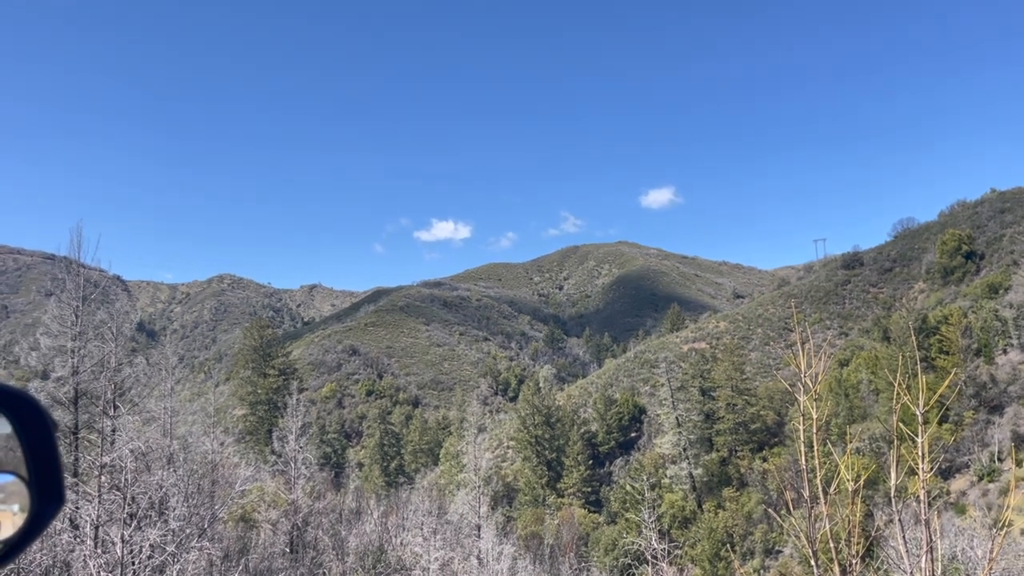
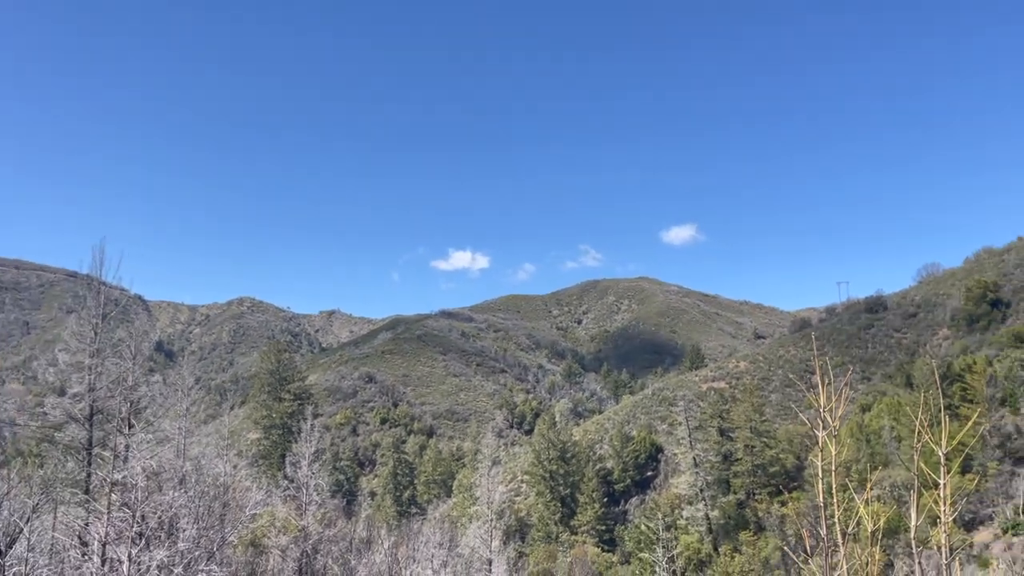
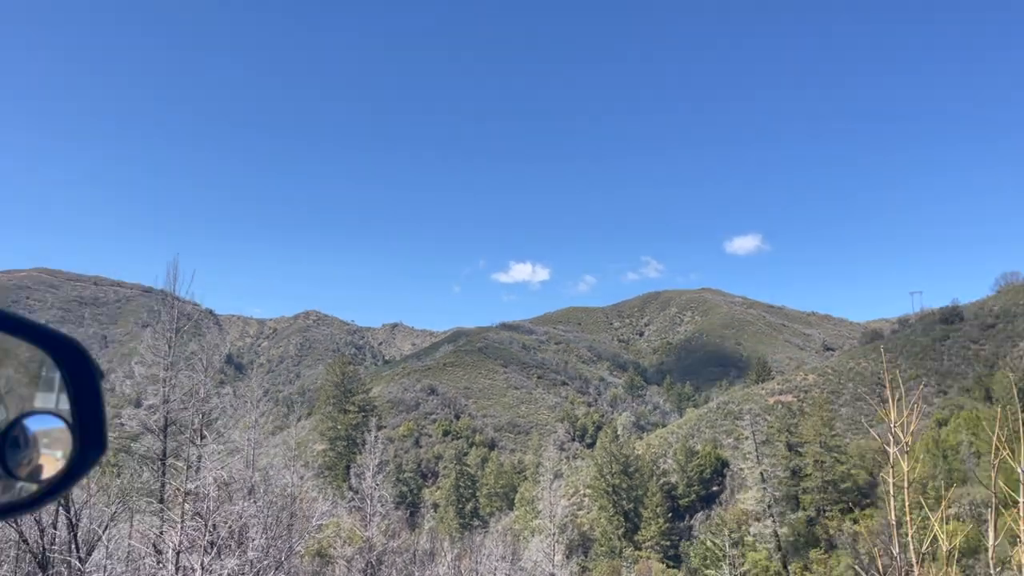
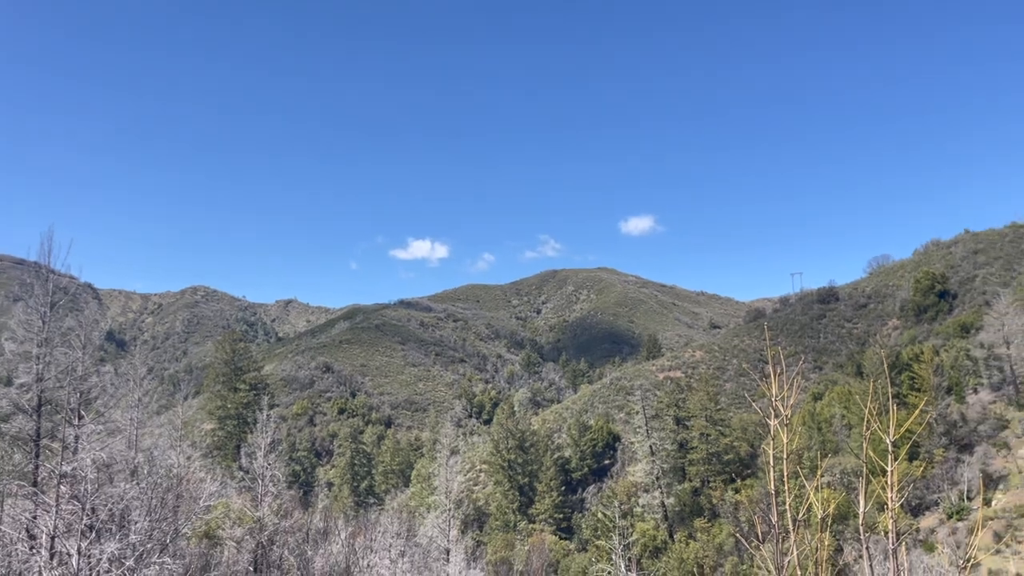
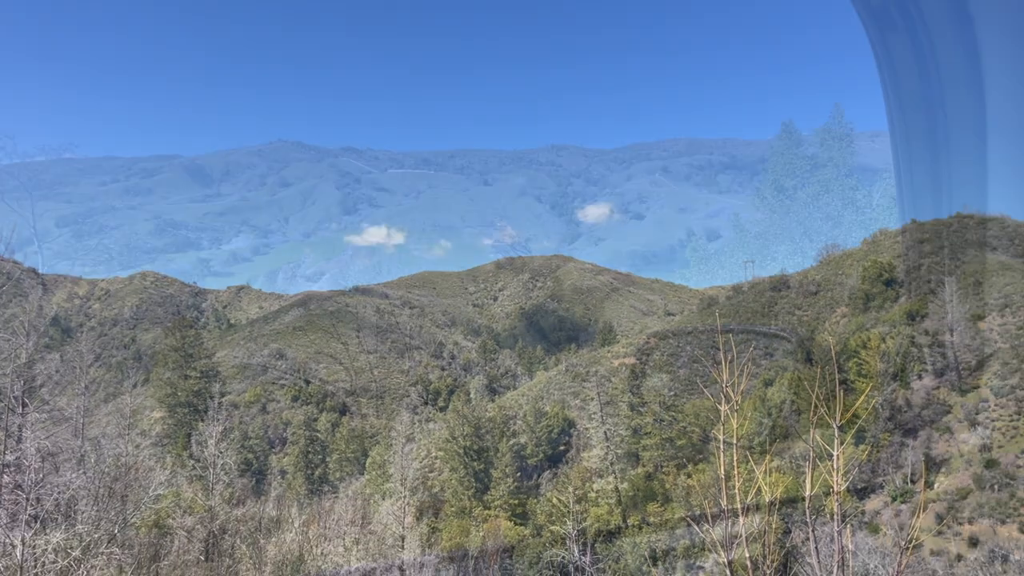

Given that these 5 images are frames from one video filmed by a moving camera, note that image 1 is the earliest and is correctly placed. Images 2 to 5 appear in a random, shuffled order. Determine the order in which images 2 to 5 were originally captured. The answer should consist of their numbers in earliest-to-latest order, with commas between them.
3, 2, 4, 5
